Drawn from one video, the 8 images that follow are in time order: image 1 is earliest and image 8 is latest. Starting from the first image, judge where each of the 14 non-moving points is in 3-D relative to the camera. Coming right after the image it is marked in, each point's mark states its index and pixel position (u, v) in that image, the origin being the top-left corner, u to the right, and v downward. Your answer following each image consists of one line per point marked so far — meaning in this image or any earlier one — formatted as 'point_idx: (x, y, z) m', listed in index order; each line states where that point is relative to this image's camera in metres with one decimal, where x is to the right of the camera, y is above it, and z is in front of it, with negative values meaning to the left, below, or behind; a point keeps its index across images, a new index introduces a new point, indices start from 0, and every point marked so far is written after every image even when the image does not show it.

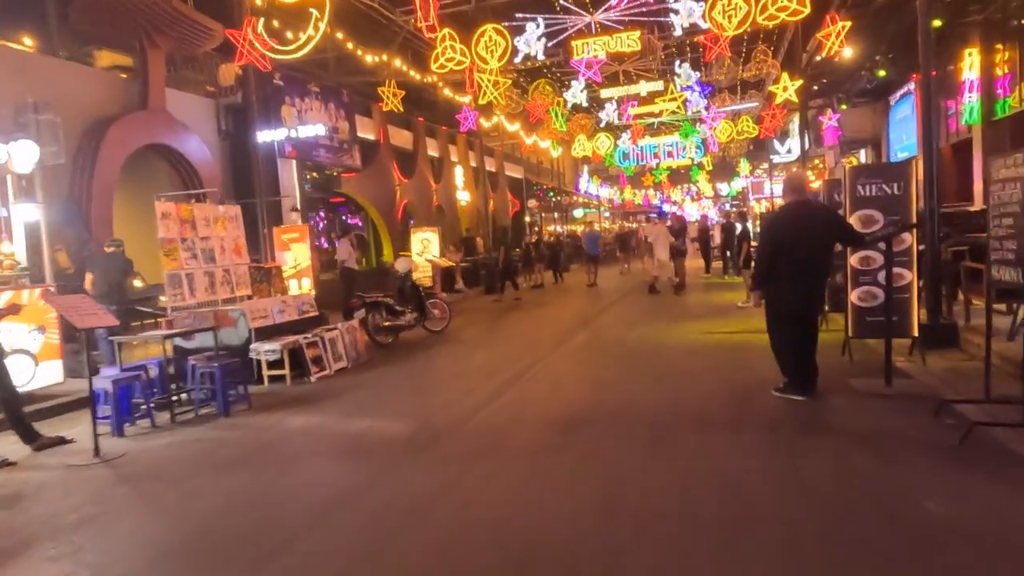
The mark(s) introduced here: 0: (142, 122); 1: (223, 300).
0: (-8.4, +3.8, +14.9) m
1: (-4.7, -0.2, +10.6) m
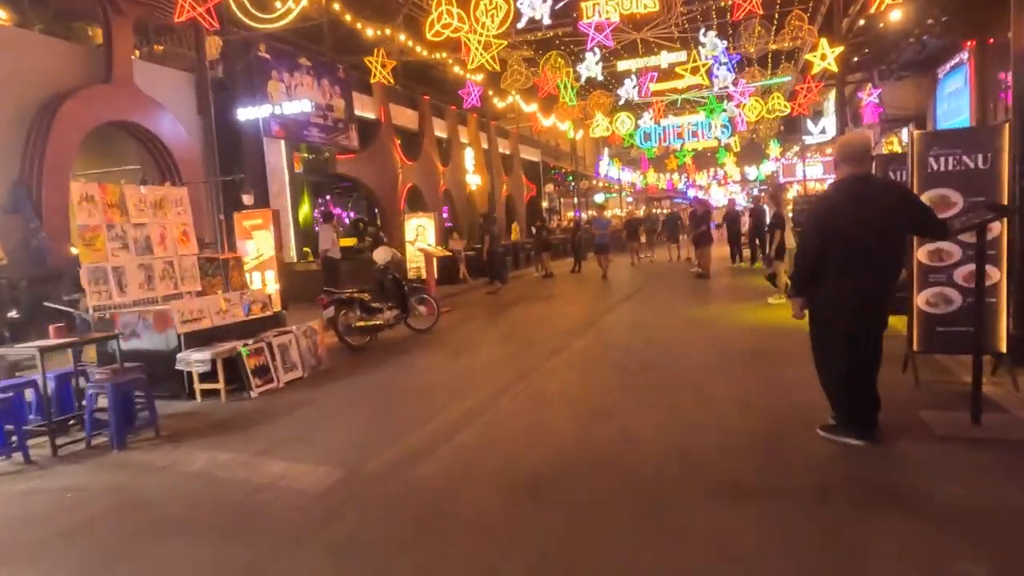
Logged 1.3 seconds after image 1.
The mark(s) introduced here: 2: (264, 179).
0: (-8.4, +4.0, +13.5) m
1: (-4.9, -0.1, +9.1) m
2: (-6.8, +3.0, +17.8) m
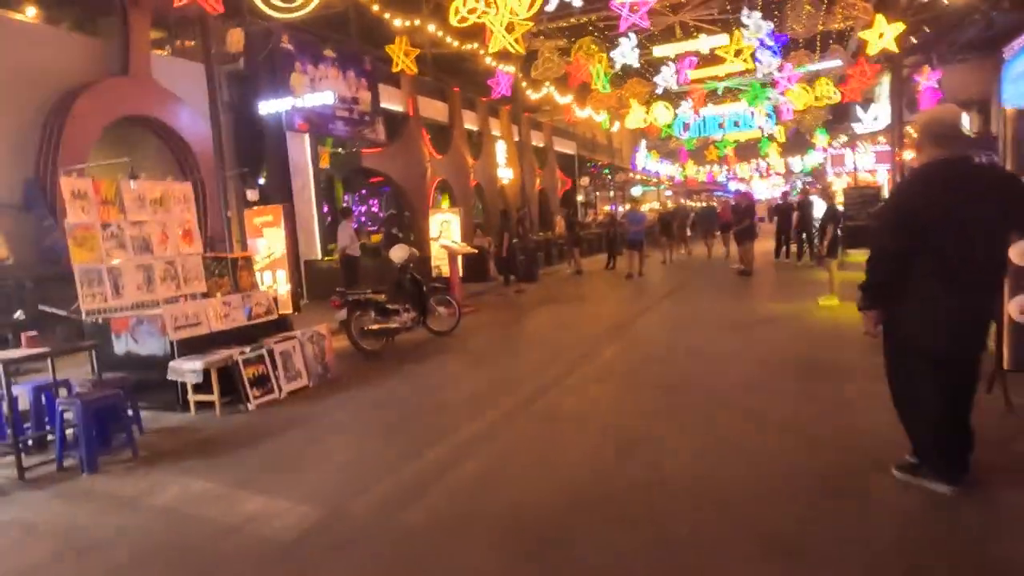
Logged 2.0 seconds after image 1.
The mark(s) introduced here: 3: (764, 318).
0: (-7.9, +4.0, +13.1) m
1: (-4.6, -0.1, +8.6) m
2: (-6.0, +3.0, +17.3) m
3: (+4.1, -0.5, +10.5) m
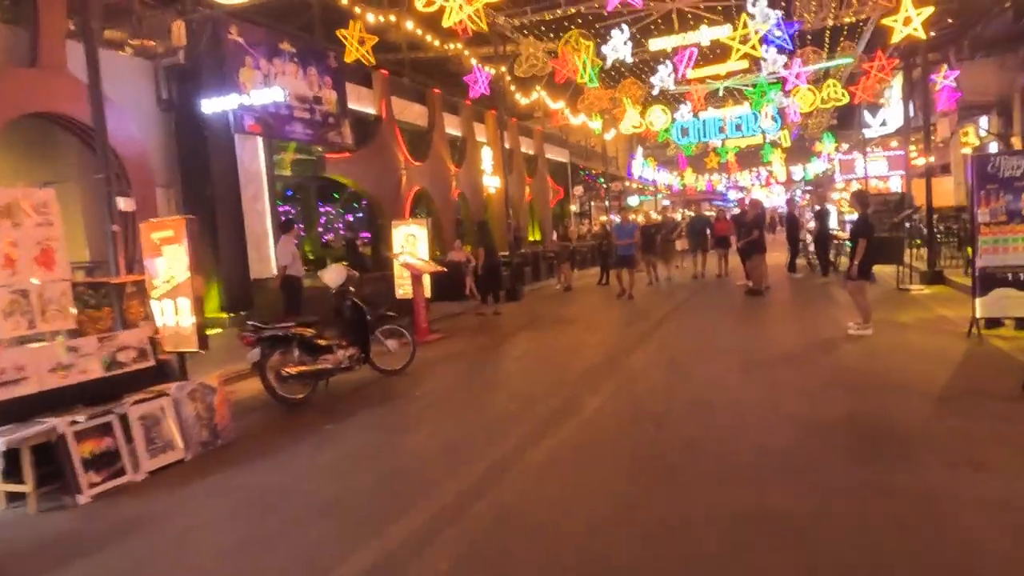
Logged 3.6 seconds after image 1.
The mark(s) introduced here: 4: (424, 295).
0: (-8.4, +3.5, +11.2) m
1: (-5.1, -0.5, +6.6) m
2: (-6.5, +2.5, +15.4) m
3: (+3.6, -0.9, +8.5) m
4: (-1.7, -0.1, +12.3) m
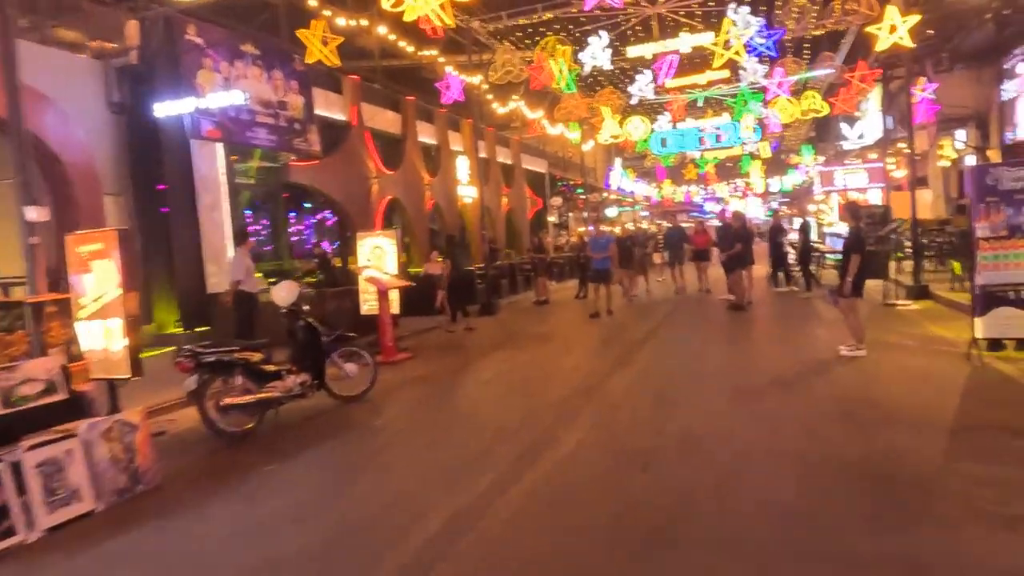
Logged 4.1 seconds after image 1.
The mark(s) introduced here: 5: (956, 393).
0: (-8.8, +3.3, +10.3) m
1: (-5.4, -0.7, +5.7) m
2: (-7.1, +2.2, +14.5) m
3: (+3.2, -1.1, +7.9) m
4: (-2.1, -0.4, +11.5) m
5: (+4.6, -1.1, +6.8) m
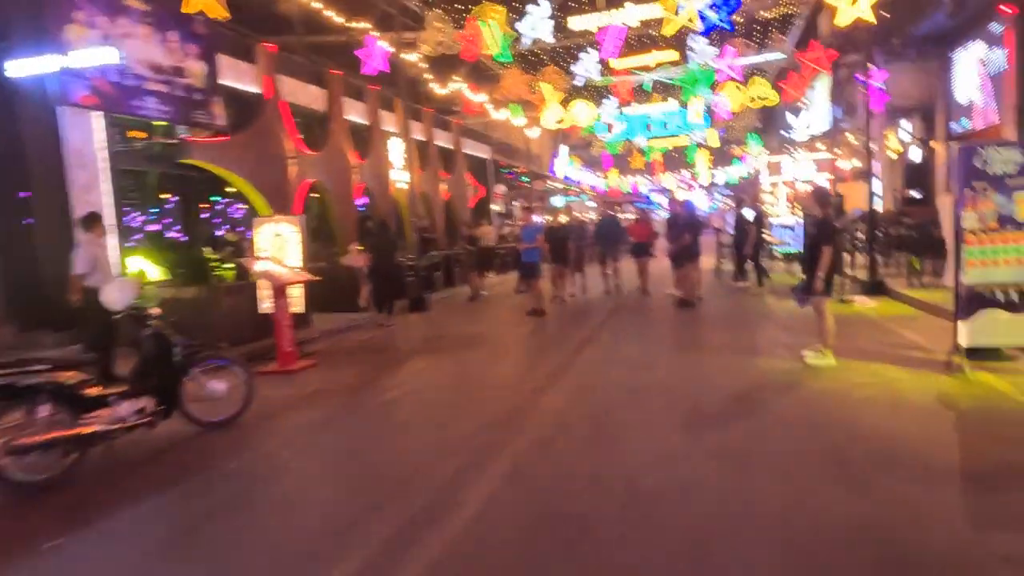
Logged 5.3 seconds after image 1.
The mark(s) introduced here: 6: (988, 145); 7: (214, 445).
0: (-9.9, +3.3, +7.9) m
1: (-6.1, -0.7, +3.8) m
2: (-8.5, +2.3, +12.3) m
3: (+2.3, -1.1, +6.6) m
4: (-3.3, -0.4, +9.8) m
5: (+3.8, -1.1, +5.6) m
6: (+5.0, +1.5, +6.9) m
7: (-2.9, -1.5, +6.1) m
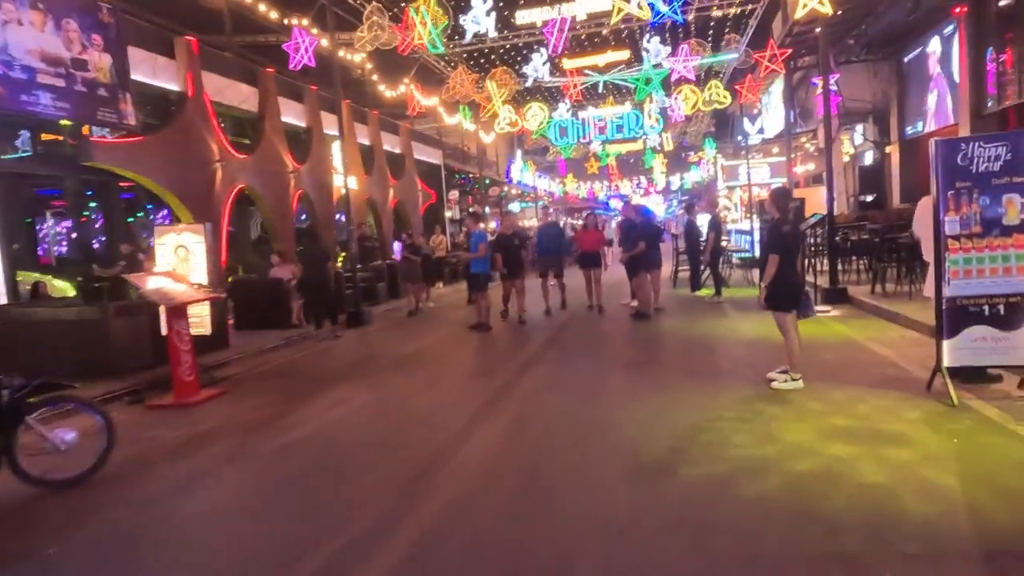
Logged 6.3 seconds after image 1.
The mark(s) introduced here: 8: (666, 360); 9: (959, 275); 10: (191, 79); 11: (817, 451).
0: (-10.7, +3.0, +6.3) m
1: (-6.6, -1.0, +2.3) m
2: (-9.5, +2.0, +10.7) m
3: (+1.6, -1.3, +5.7) m
4: (-4.2, -0.6, +8.5) m
5: (+3.1, -1.2, +4.7) m
6: (+4.3, +1.4, +6.1) m
7: (-3.5, -1.7, +4.9) m
8: (+2.0, -0.9, +8.5) m
9: (+4.3, +0.1, +6.2) m
10: (-8.0, +5.2, +16.2) m
11: (+2.4, -1.2, +5.2) m
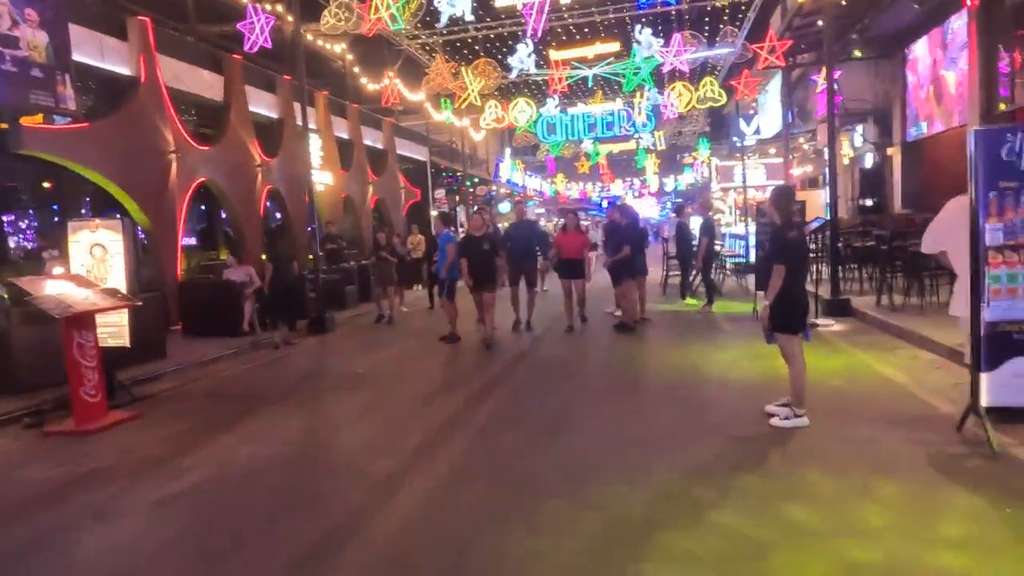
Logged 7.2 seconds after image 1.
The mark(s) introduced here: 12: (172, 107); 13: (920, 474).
0: (-11.1, +3.0, +5.0) m
1: (-7.0, -1.0, +1.1) m
2: (-10.0, +2.0, +9.5) m
3: (+1.1, -1.4, +4.5) m
4: (-4.7, -0.7, +7.3) m
5: (+2.7, -1.4, +3.6) m
6: (+3.9, +1.2, +5.0) m
7: (-4.0, -1.8, +3.7) m
8: (+1.6, -1.1, +7.4) m
9: (+3.8, -0.1, +5.1) m
10: (-8.5, +5.2, +14.9) m
11: (+2.0, -1.4, +4.0) m
12: (-8.2, +4.3, +15.8) m
13: (+3.0, -1.3, +4.8) m
